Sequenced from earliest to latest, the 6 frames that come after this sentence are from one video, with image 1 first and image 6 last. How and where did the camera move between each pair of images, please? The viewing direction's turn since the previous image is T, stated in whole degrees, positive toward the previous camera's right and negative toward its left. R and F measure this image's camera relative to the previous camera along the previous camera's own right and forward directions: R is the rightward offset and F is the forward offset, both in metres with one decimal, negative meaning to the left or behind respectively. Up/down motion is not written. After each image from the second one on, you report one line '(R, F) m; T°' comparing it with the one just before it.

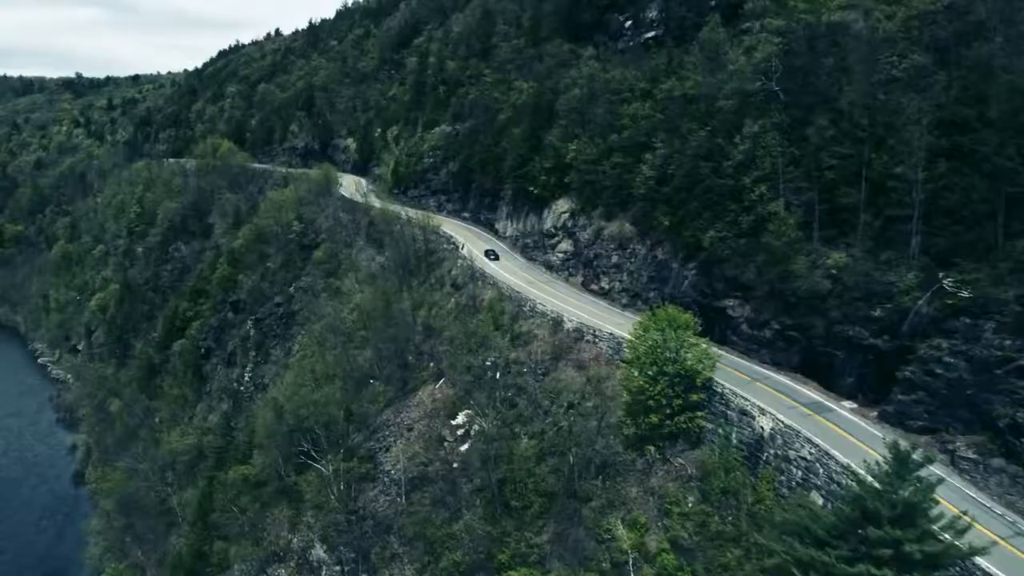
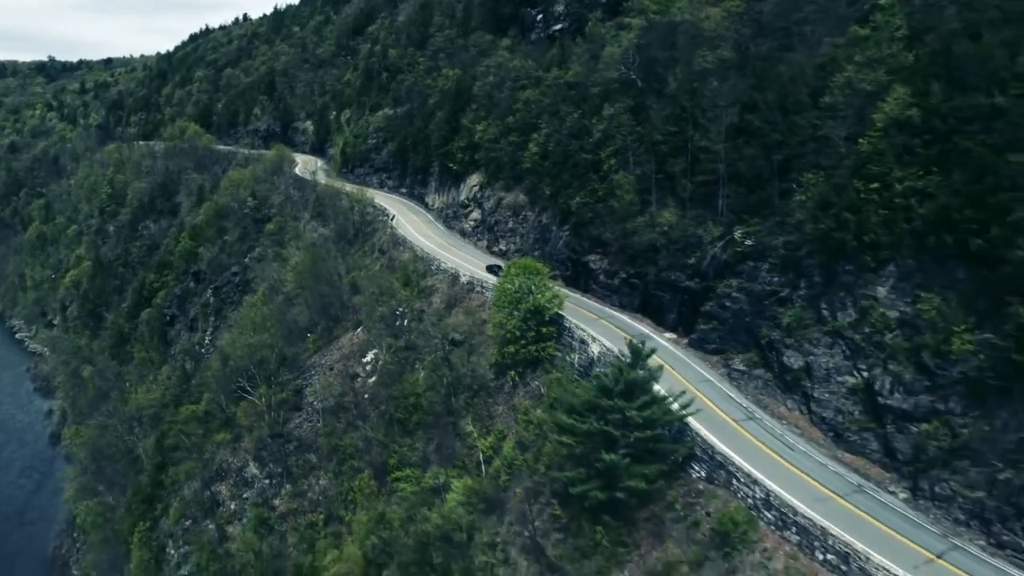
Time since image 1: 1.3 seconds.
(+4.2, -6.6) m; +1°
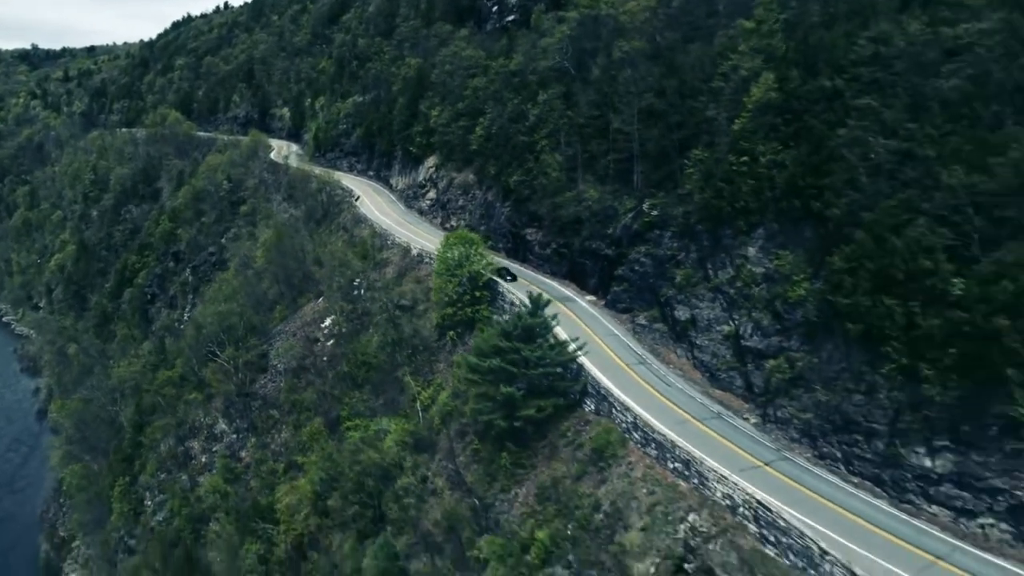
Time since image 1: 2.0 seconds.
(+2.5, -4.0) m; +1°
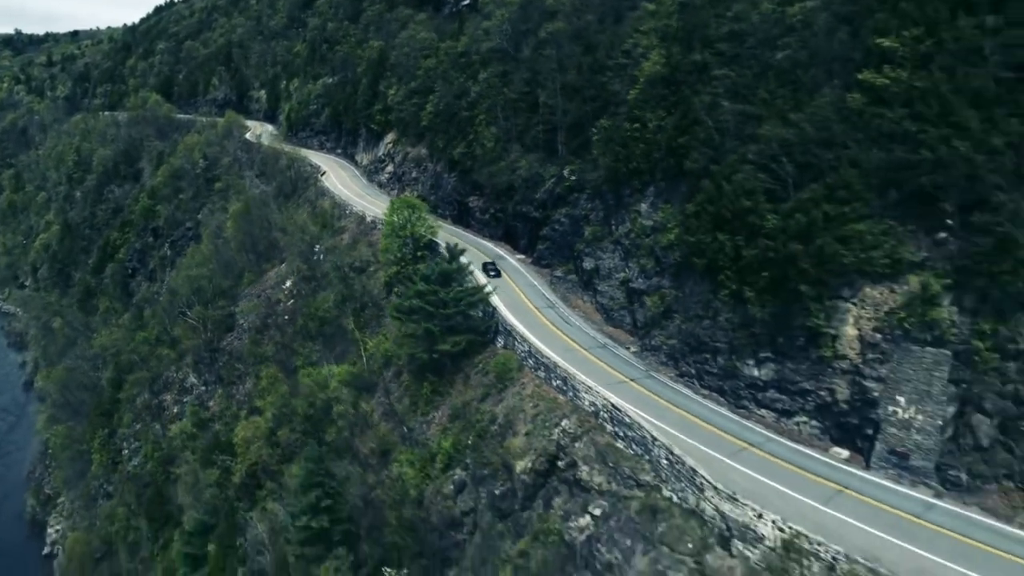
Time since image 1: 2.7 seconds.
(+2.9, -4.1) m; +1°
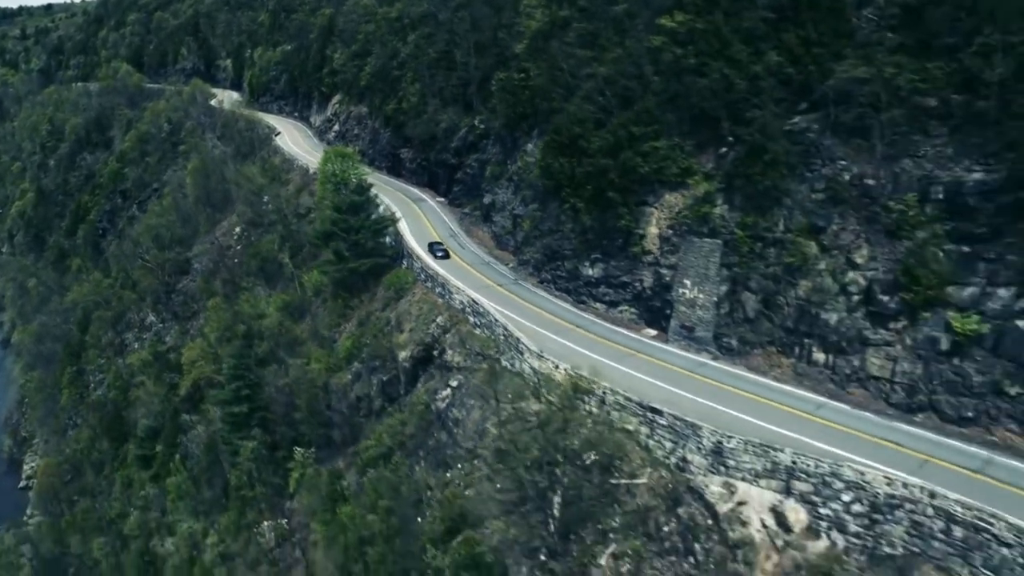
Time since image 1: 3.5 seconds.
(+4.0, -5.1) m; +1°
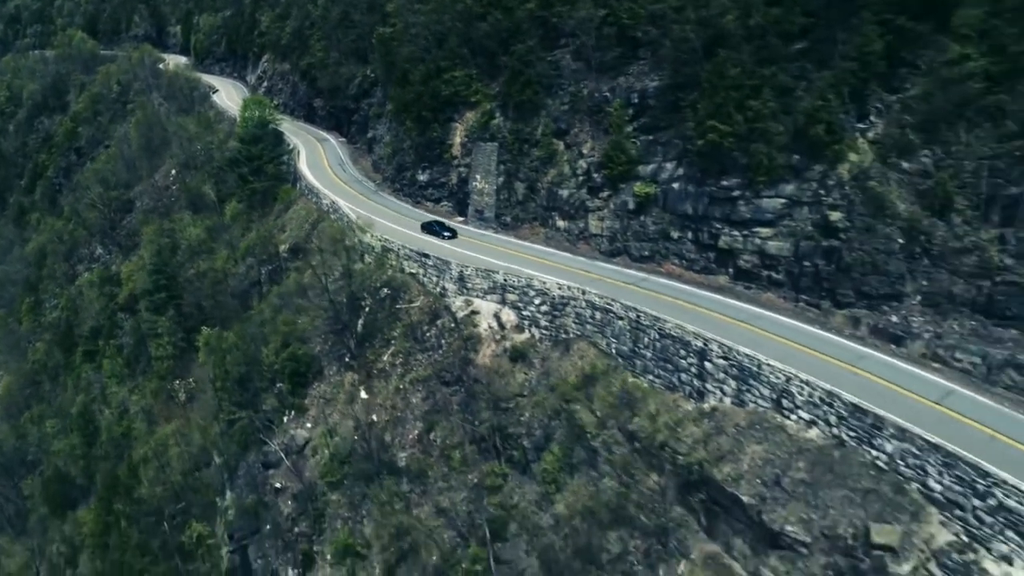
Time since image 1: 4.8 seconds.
(+6.2, -8.7) m; +1°
